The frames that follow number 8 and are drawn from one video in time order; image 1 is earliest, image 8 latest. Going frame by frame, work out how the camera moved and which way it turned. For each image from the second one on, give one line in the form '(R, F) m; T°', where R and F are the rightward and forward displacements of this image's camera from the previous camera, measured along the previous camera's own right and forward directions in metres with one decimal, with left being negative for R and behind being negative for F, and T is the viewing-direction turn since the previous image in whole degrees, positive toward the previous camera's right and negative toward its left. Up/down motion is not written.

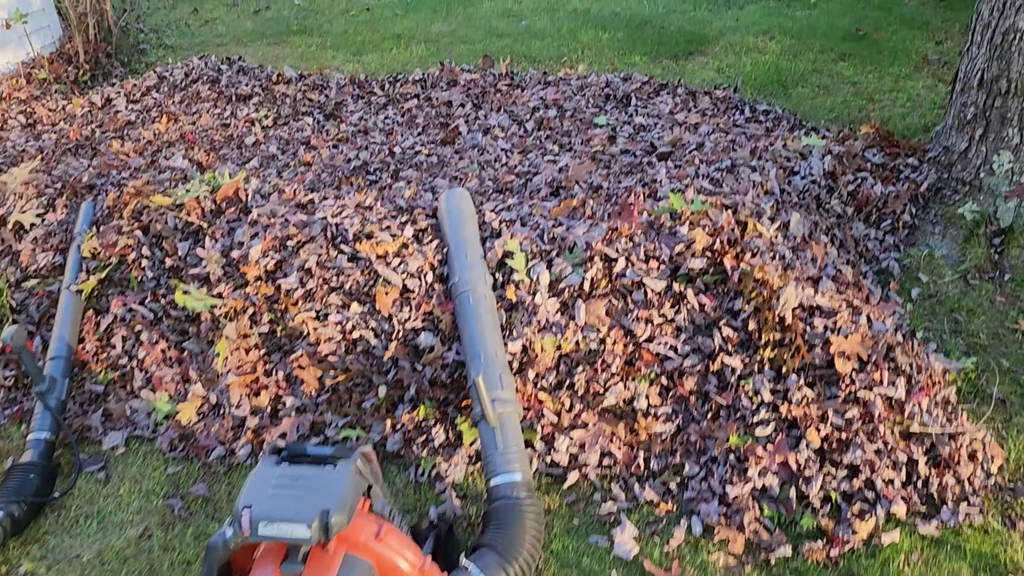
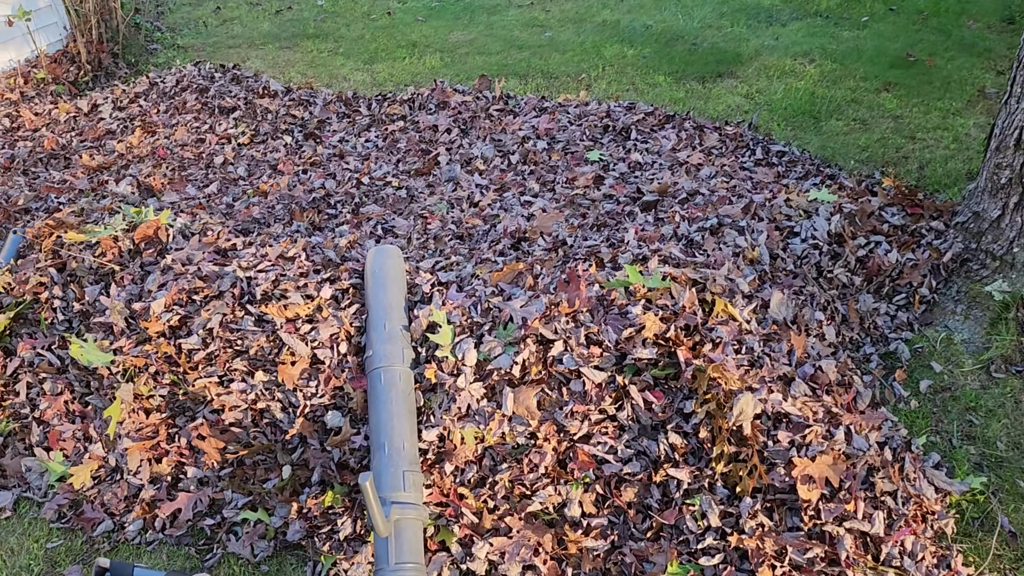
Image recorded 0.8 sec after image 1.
(+0.5, +0.6) m; -4°
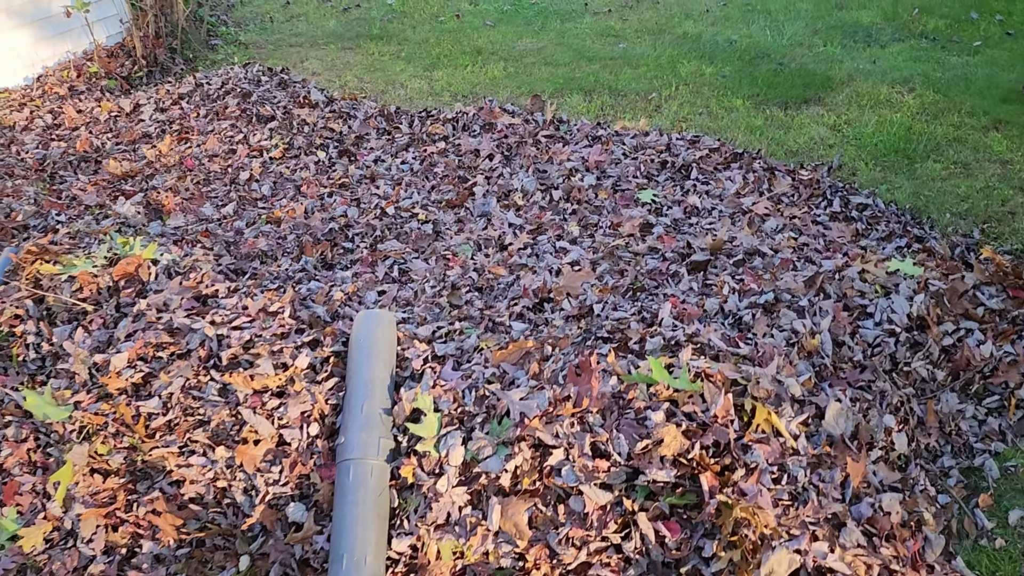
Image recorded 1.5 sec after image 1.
(+0.3, +0.6) m; -5°
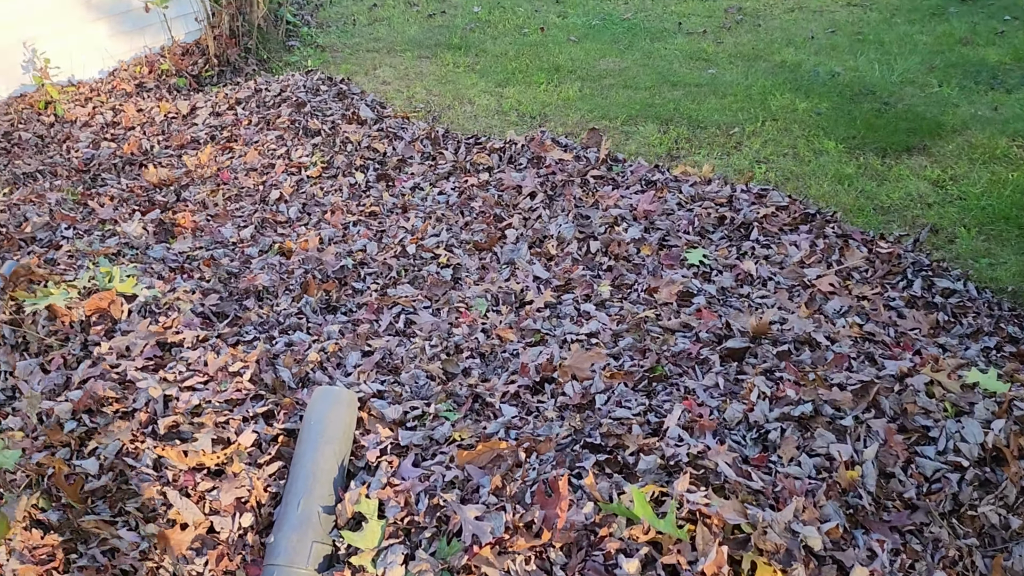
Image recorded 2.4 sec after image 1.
(+0.4, +0.5) m; -7°
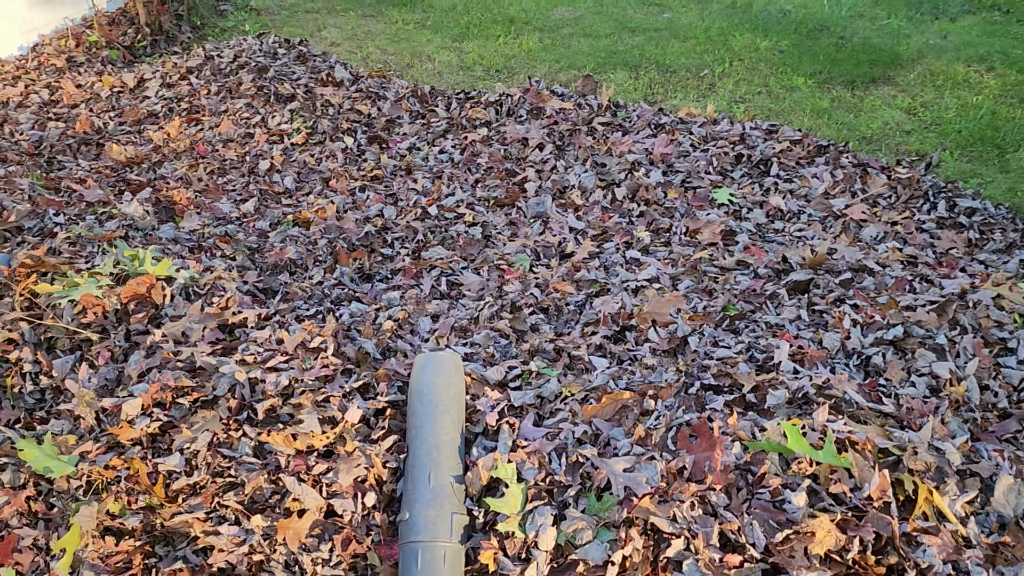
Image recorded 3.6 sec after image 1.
(-0.7, +0.2) m; +6°
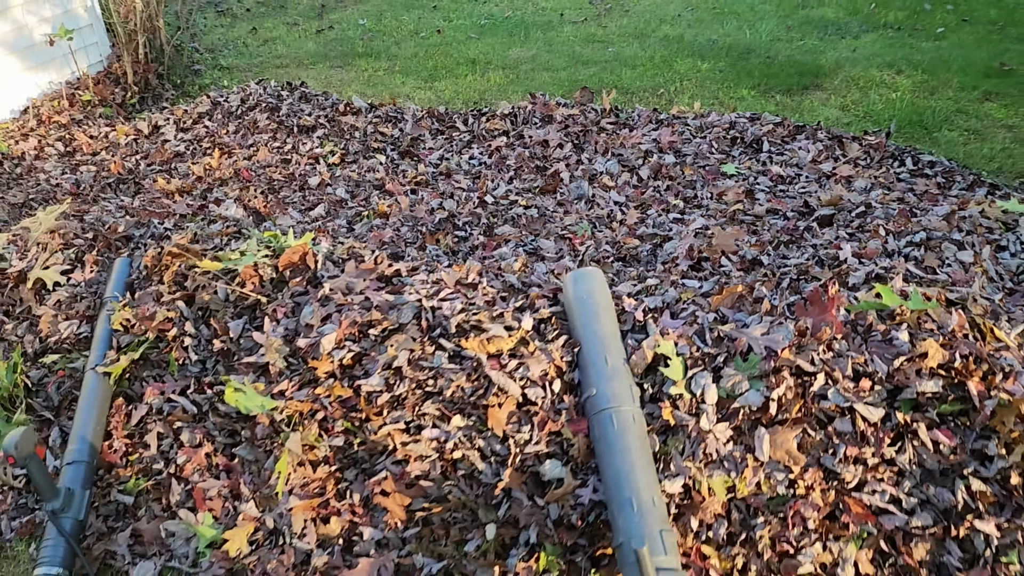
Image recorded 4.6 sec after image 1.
(-0.9, -0.5) m; +7°
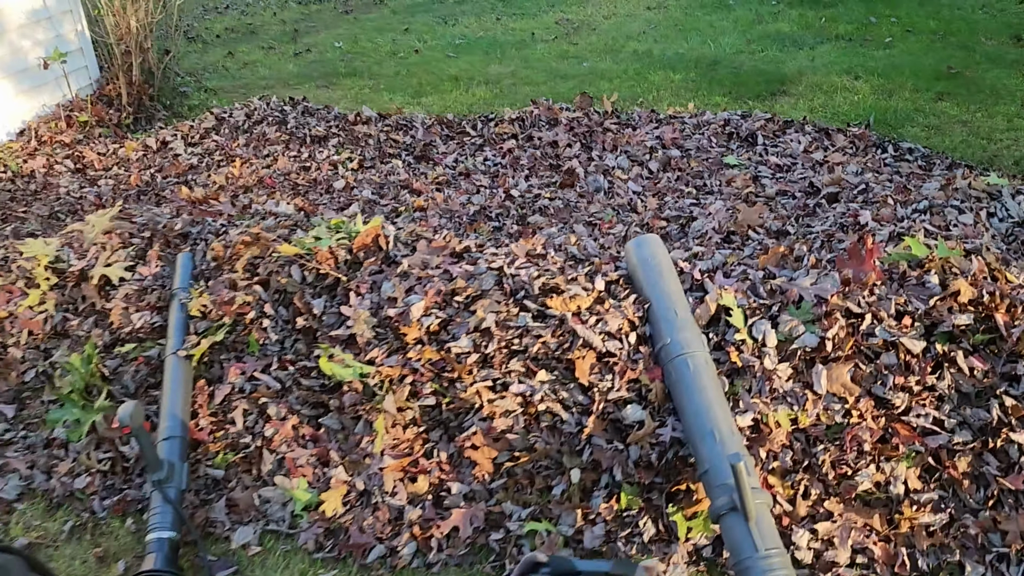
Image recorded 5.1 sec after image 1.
(-0.6, -0.3) m; +4°
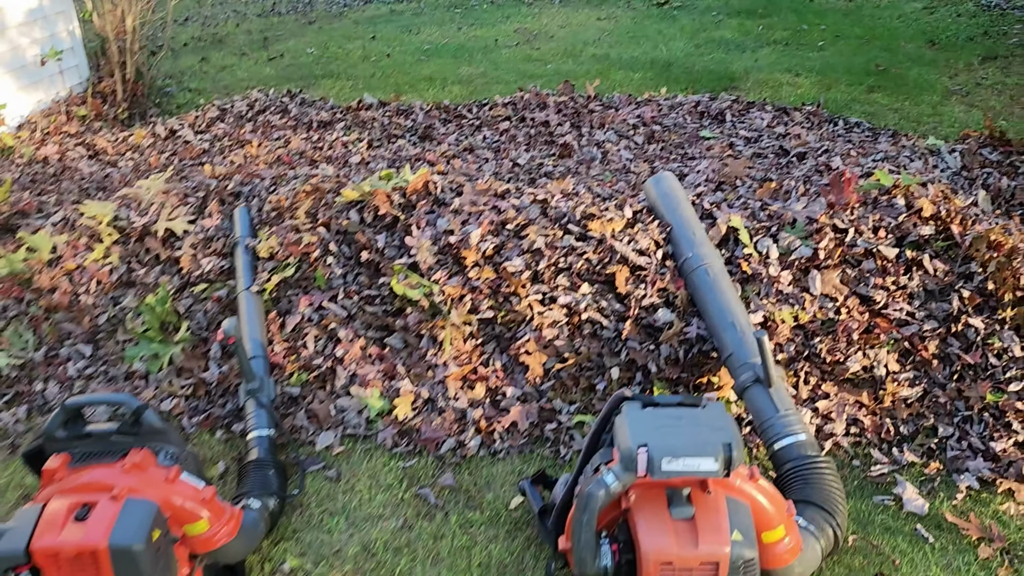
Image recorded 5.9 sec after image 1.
(-0.6, -0.6) m; +5°
